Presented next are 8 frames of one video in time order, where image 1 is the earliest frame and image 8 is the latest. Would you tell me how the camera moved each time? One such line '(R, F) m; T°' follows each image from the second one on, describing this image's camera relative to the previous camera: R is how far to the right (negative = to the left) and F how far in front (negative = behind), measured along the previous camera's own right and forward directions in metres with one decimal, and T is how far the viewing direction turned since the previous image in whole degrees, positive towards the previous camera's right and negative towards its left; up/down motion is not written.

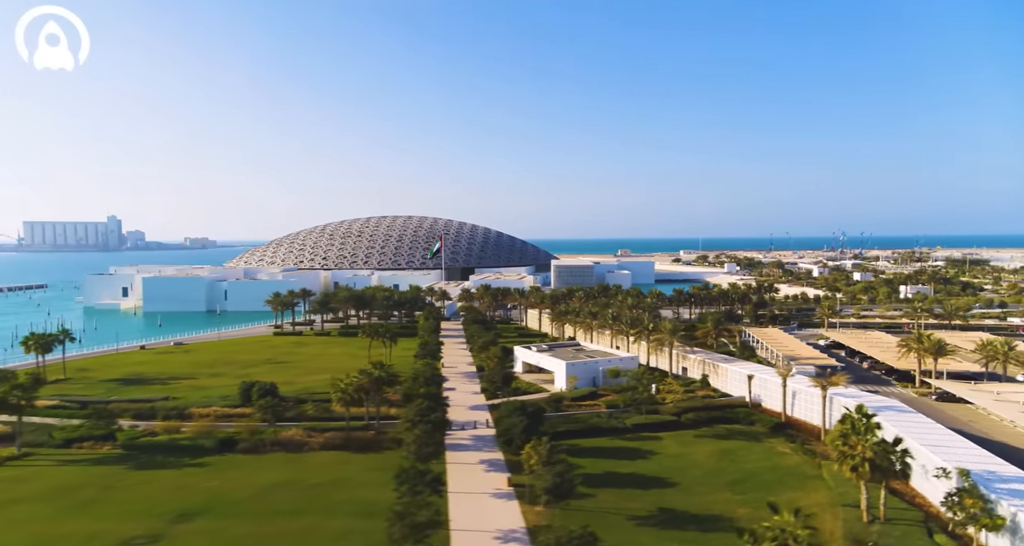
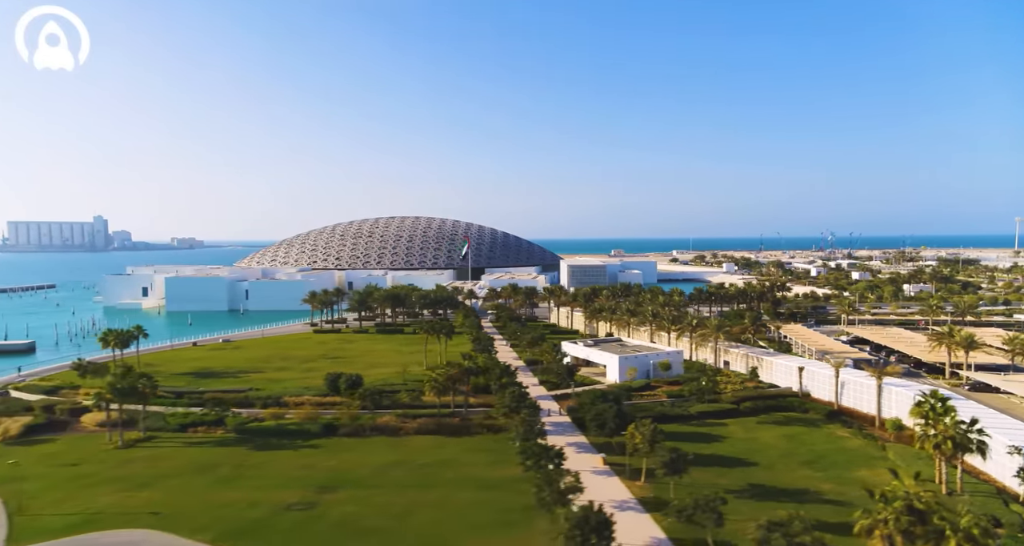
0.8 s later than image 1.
(-4.1, -2.1) m; 0°
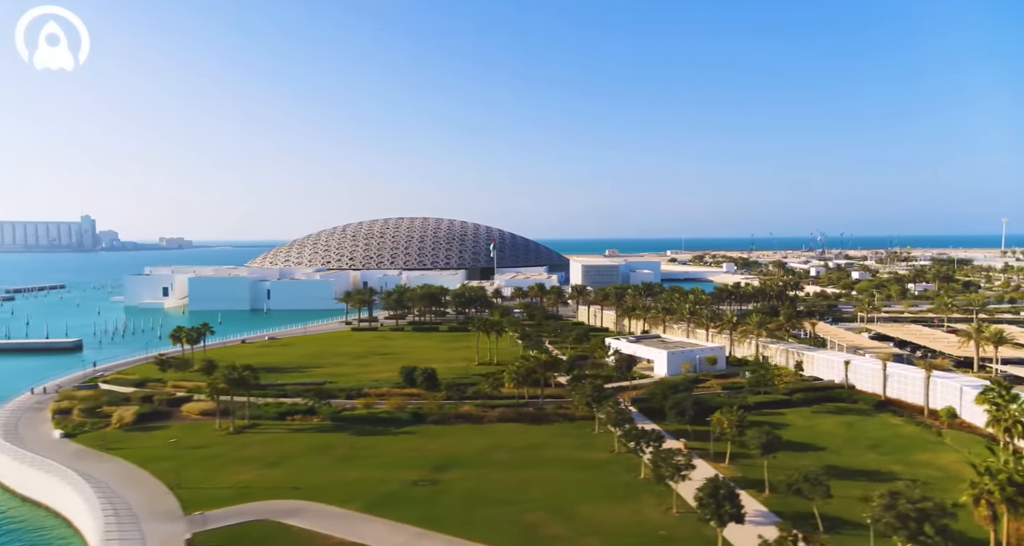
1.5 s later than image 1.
(-4.0, -1.9) m; 0°
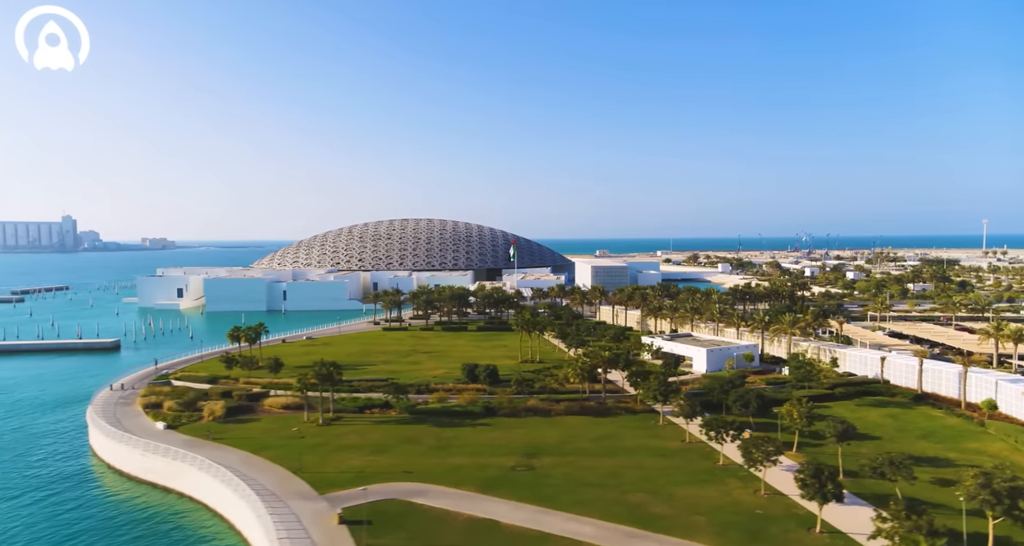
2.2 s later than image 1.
(-3.8, -1.8) m; +1°
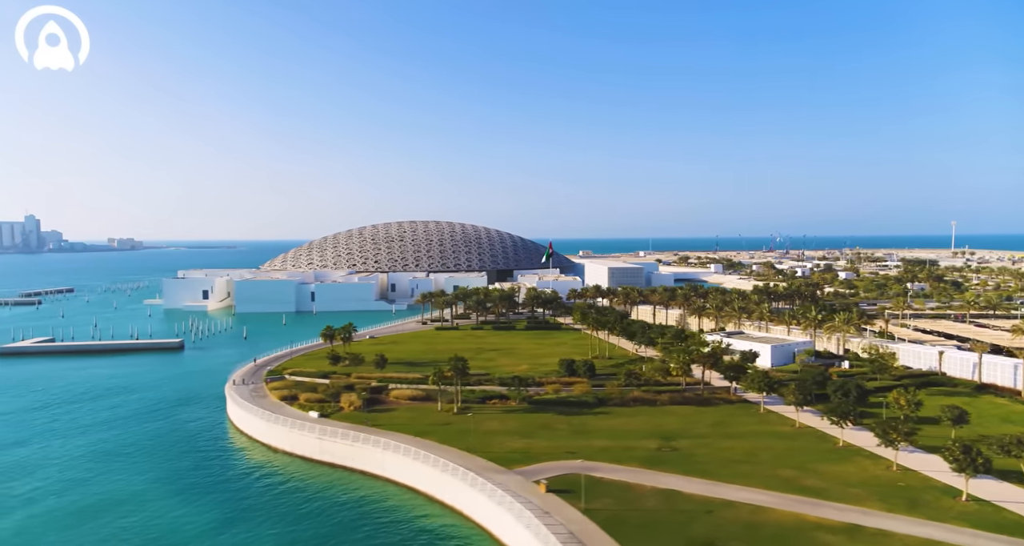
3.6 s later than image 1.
(-6.8, -2.7) m; +1°
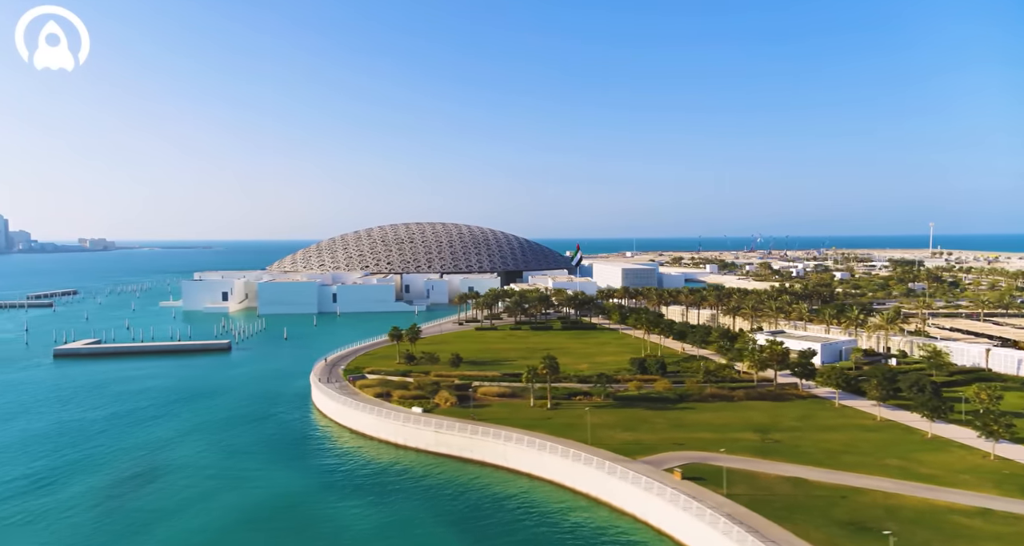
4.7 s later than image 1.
(-5.4, -1.5) m; +1°
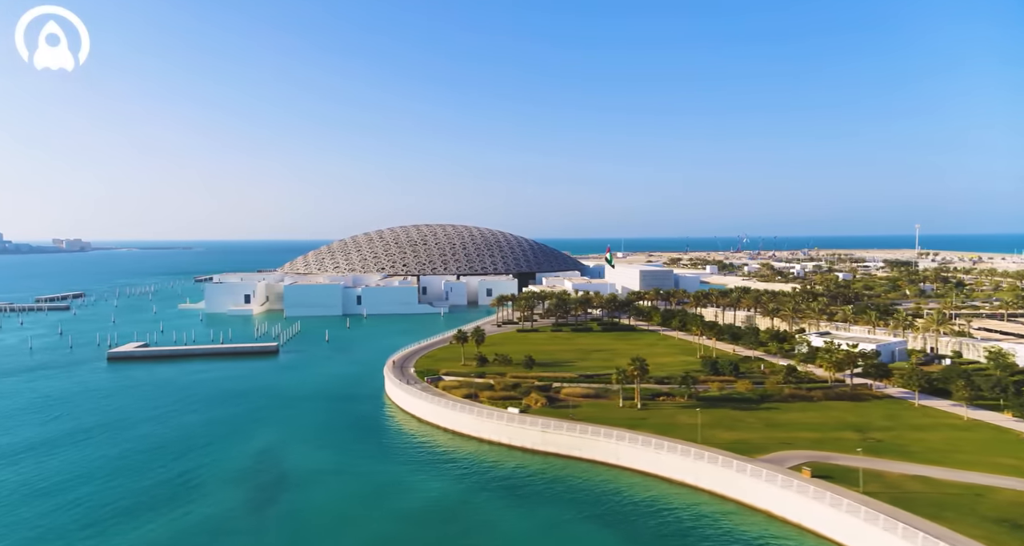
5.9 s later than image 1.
(-5.3, -0.7) m; 0°
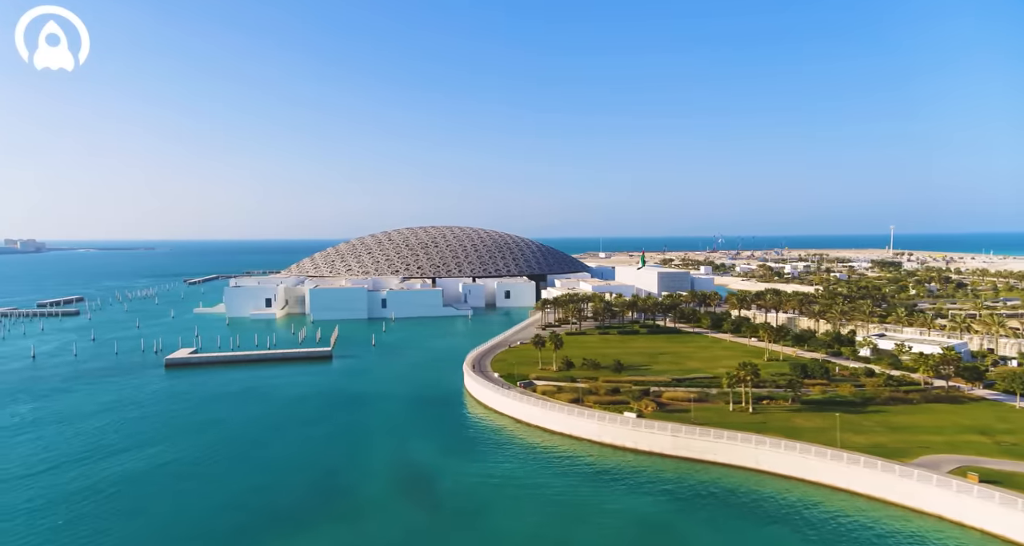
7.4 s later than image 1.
(-6.9, +0.1) m; +1°
